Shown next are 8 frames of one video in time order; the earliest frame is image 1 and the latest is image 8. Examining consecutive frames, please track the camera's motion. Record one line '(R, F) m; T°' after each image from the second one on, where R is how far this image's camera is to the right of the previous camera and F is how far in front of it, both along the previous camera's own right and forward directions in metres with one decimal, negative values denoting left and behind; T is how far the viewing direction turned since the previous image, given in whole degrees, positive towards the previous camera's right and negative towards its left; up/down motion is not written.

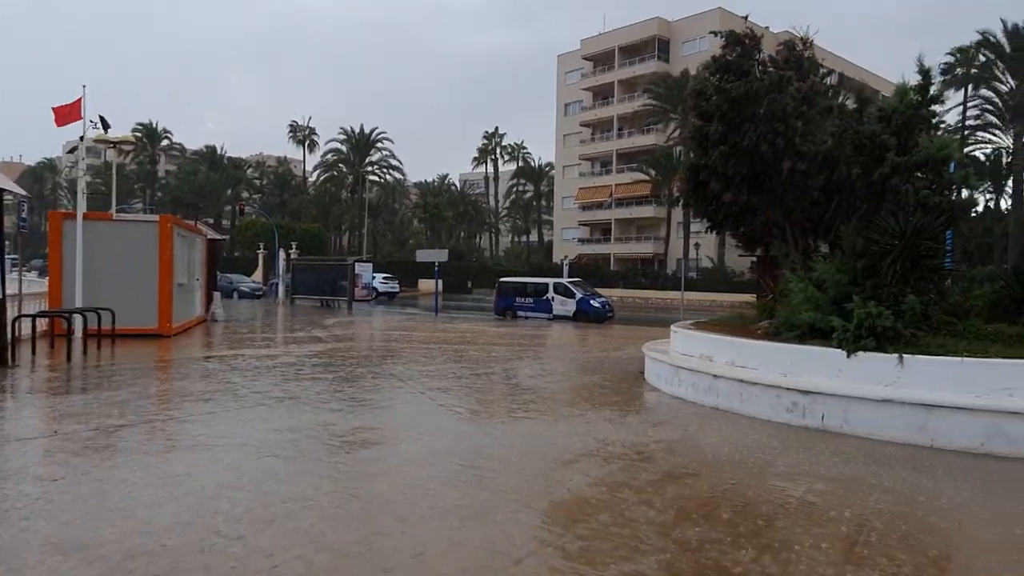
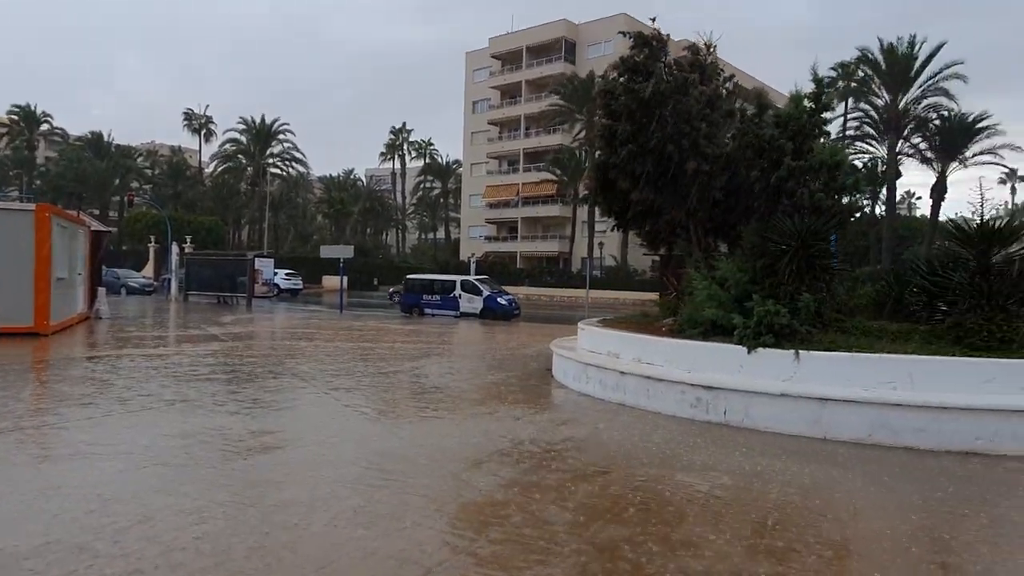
(0.0, +0.2) m; +7°
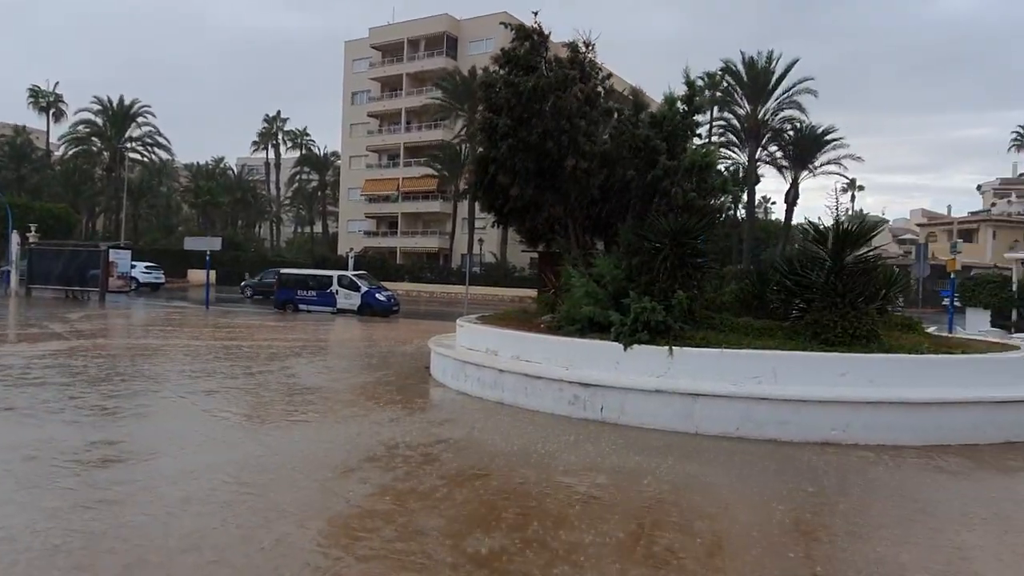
(+0.1, +0.3) m; +9°
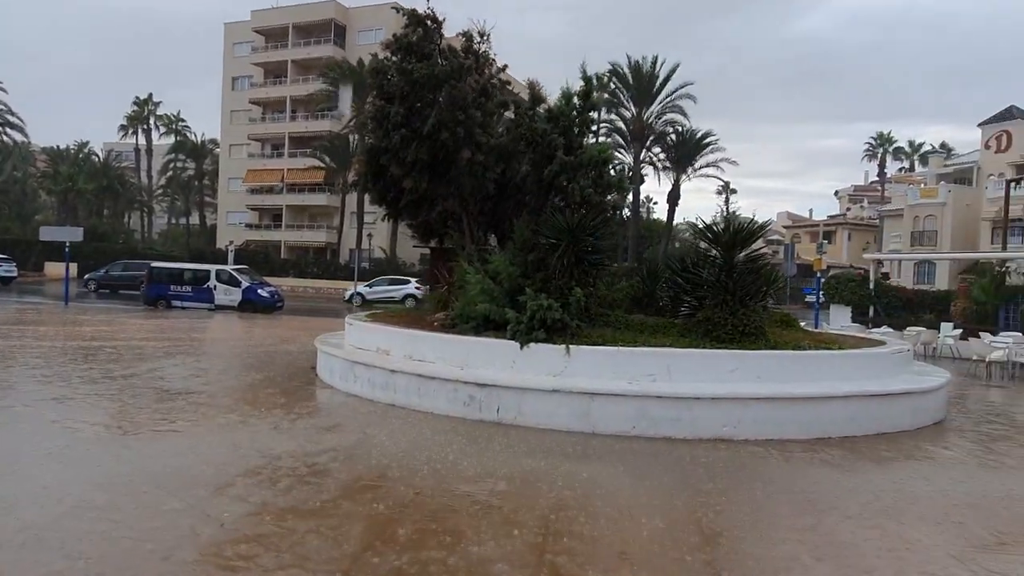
(0.0, +0.4) m; +9°
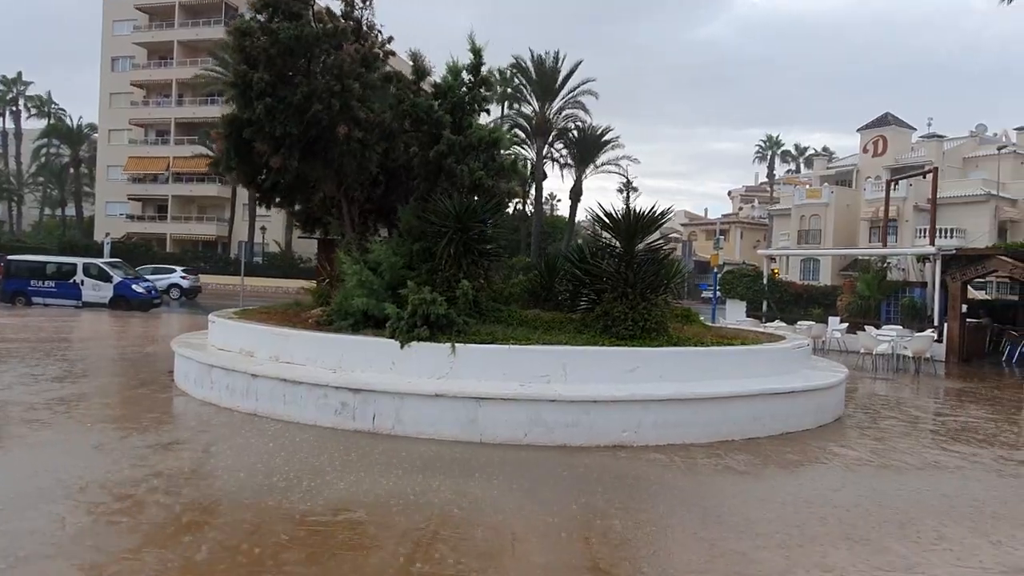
(+0.3, +1.0) m; +7°
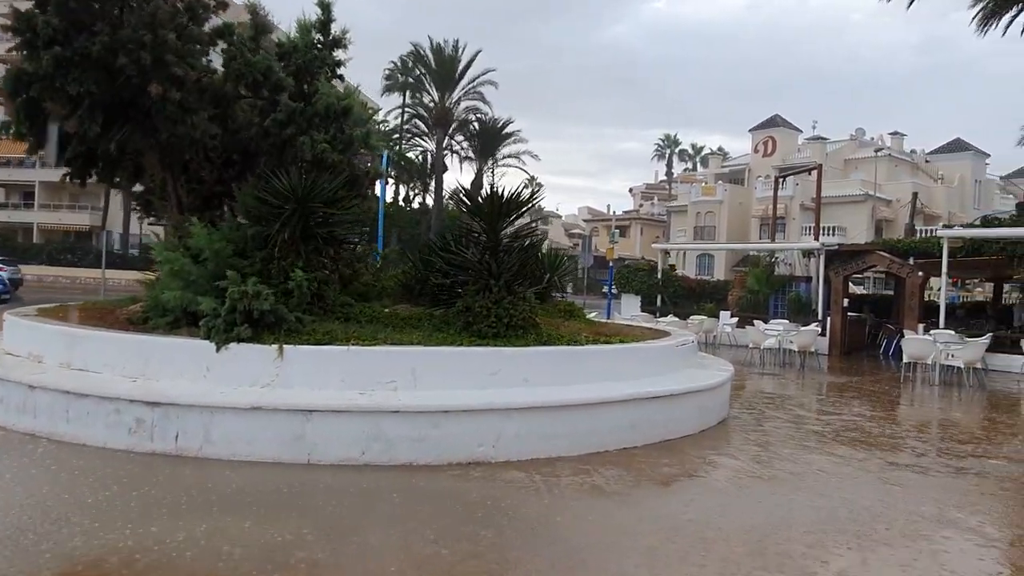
(+0.6, +1.1) m; +7°
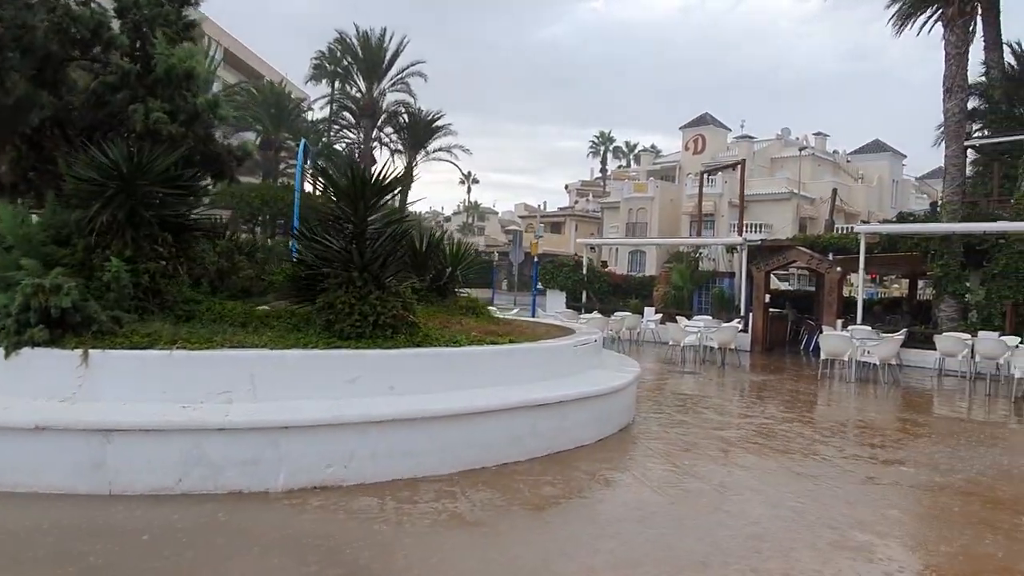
(+0.7, +0.9) m; +5°
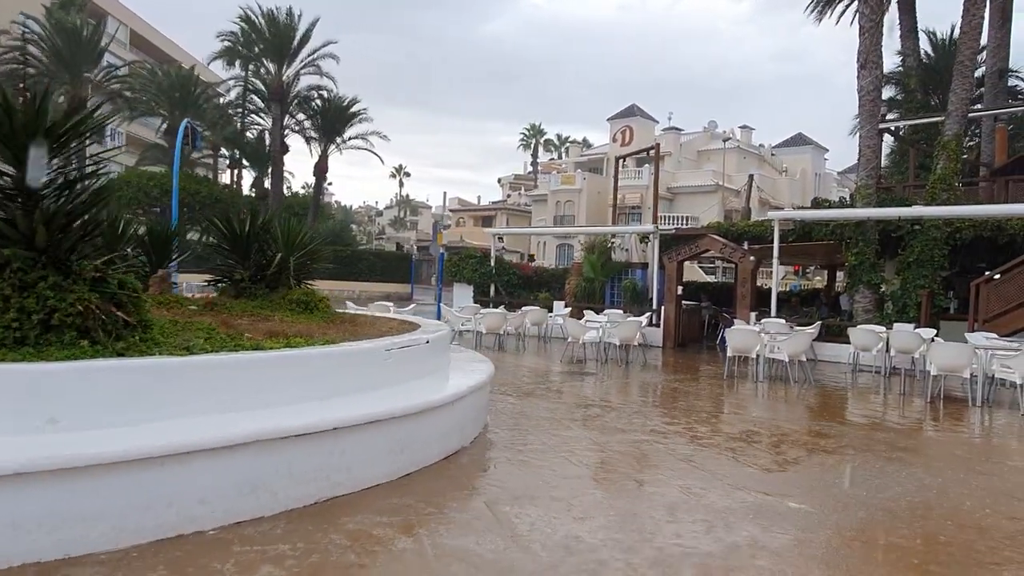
(+1.3, +1.9) m; +5°
